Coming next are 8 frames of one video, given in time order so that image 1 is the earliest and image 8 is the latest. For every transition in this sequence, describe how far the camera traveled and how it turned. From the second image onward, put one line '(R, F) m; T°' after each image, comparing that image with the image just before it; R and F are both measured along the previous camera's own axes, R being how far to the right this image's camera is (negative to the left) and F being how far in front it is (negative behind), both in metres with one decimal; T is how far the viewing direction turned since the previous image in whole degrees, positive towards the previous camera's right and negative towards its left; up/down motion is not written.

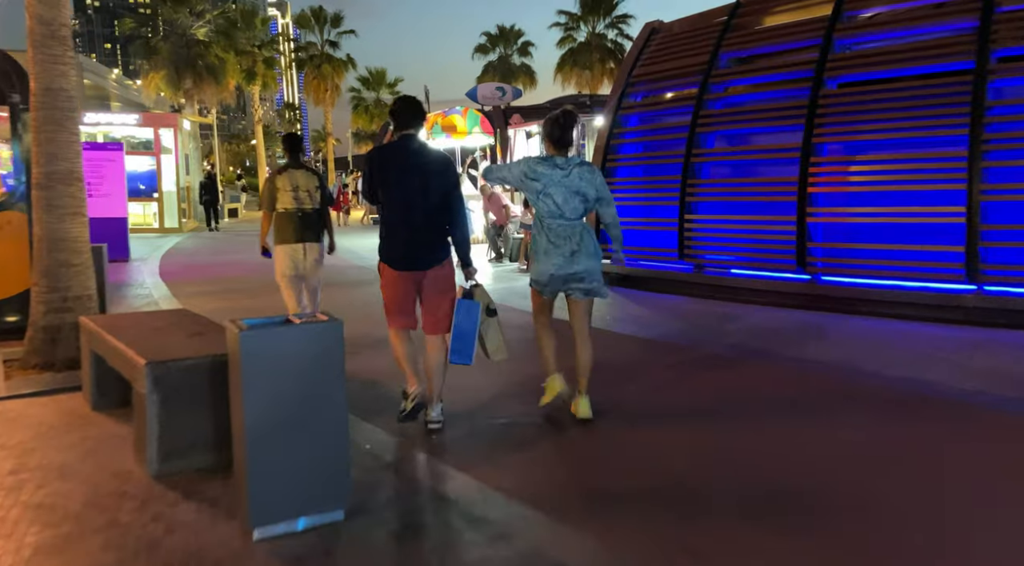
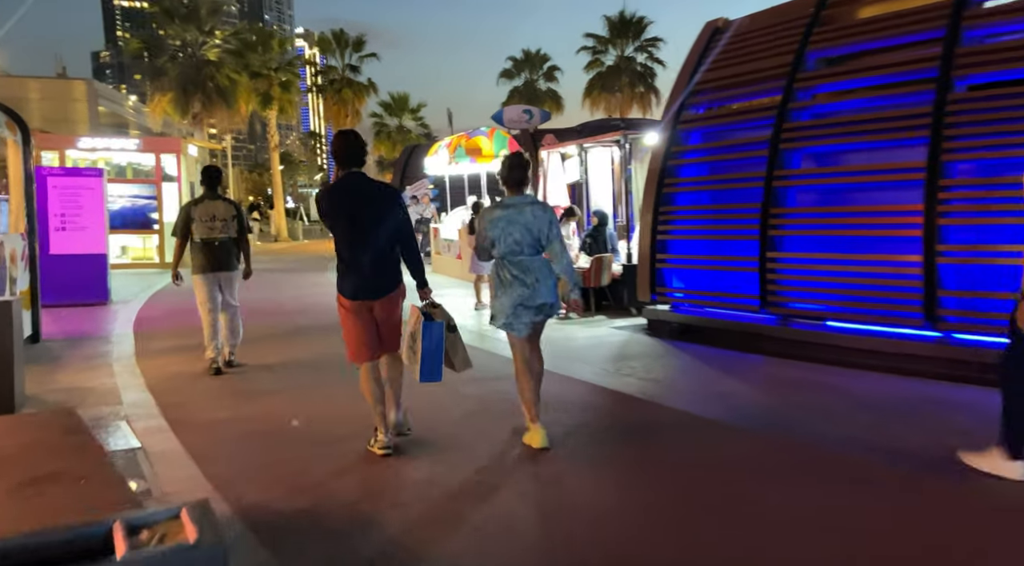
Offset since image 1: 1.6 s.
(-0.1, +2.0) m; -2°
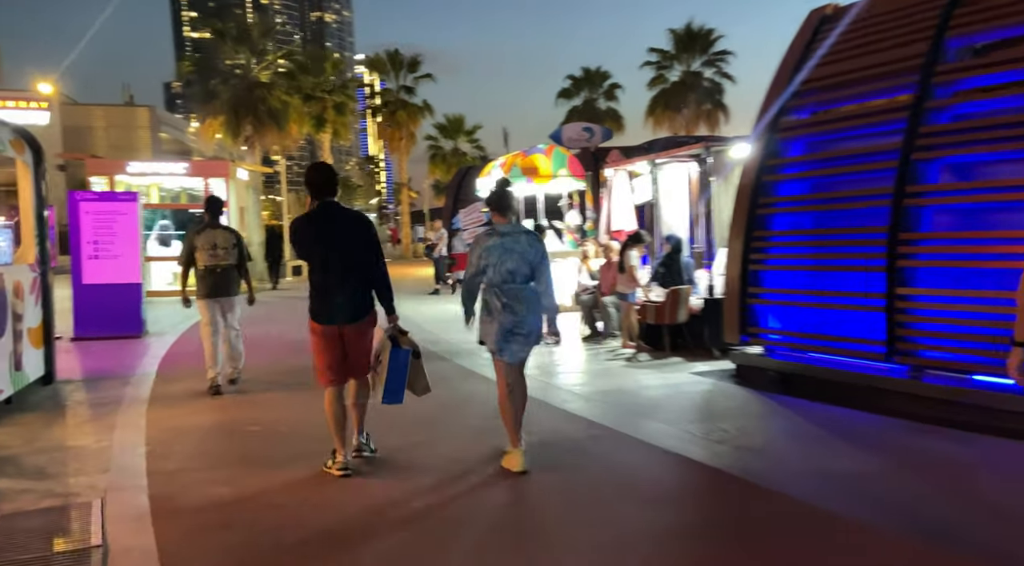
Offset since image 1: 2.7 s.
(-0.1, +1.2) m; -4°
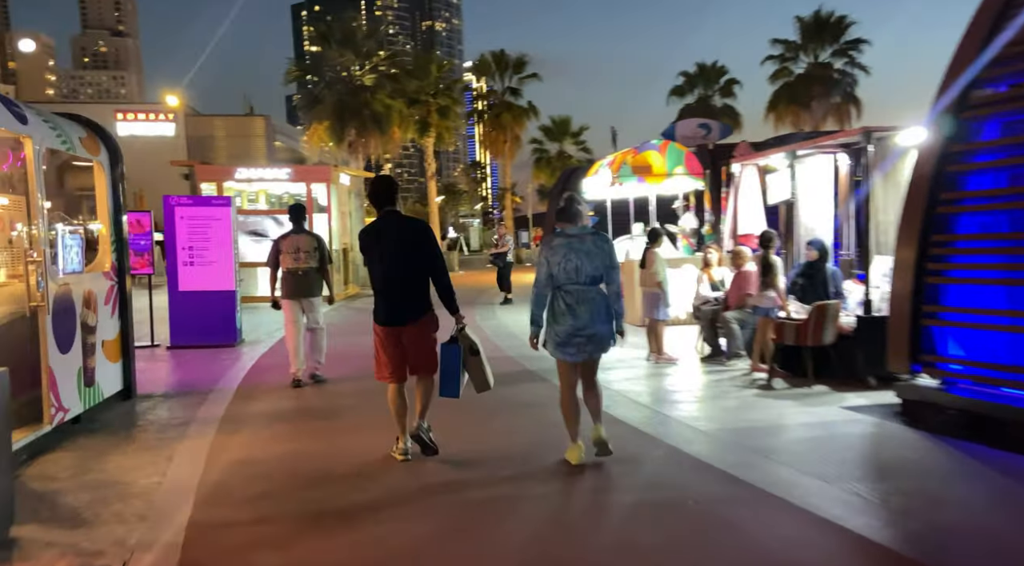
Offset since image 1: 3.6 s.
(-0.1, +1.1) m; -7°
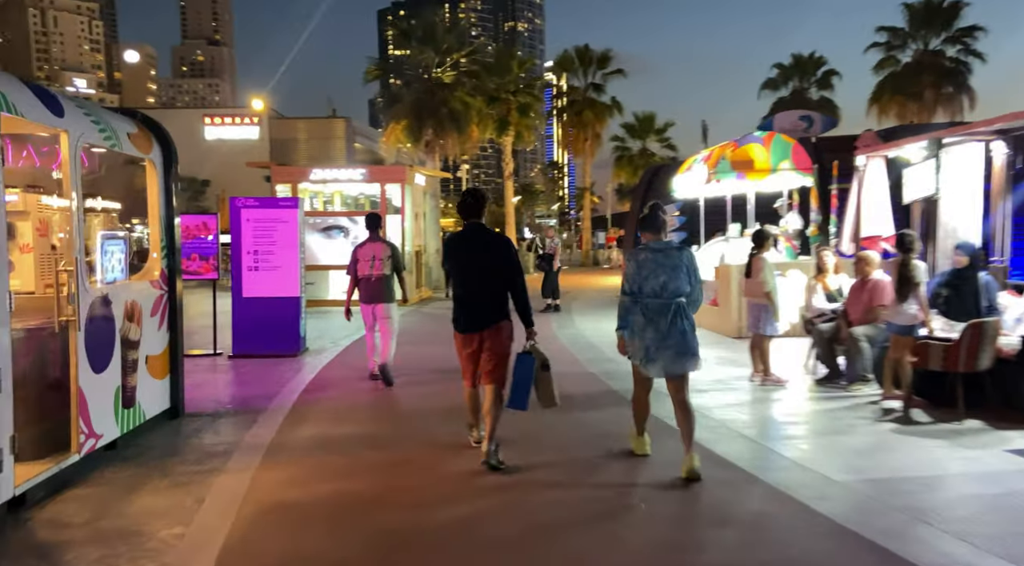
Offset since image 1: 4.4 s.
(-0.1, +1.0) m; -6°
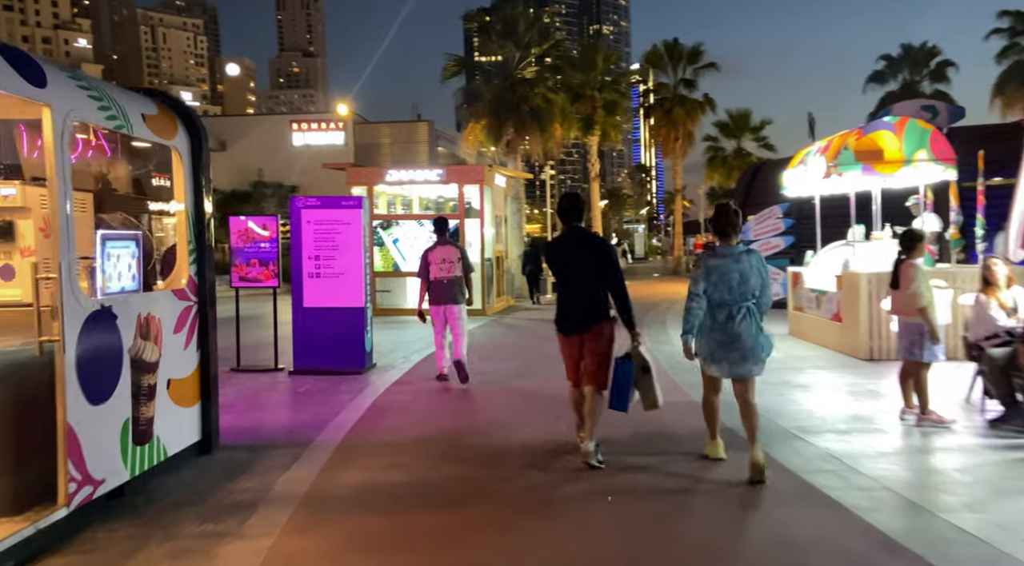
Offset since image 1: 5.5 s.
(-0.1, +1.3) m; -6°
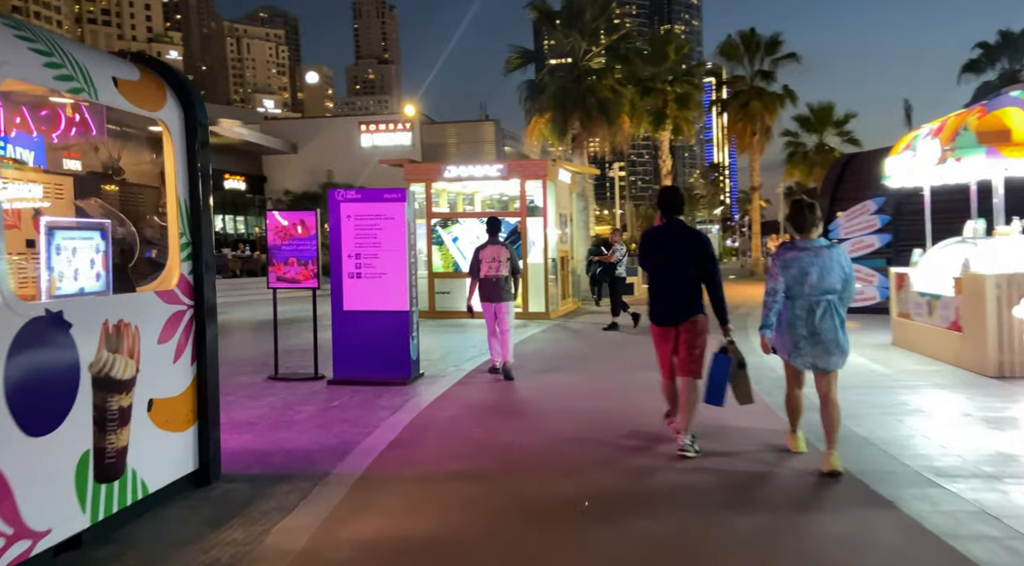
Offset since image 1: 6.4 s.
(+0.1, +1.2) m; -5°
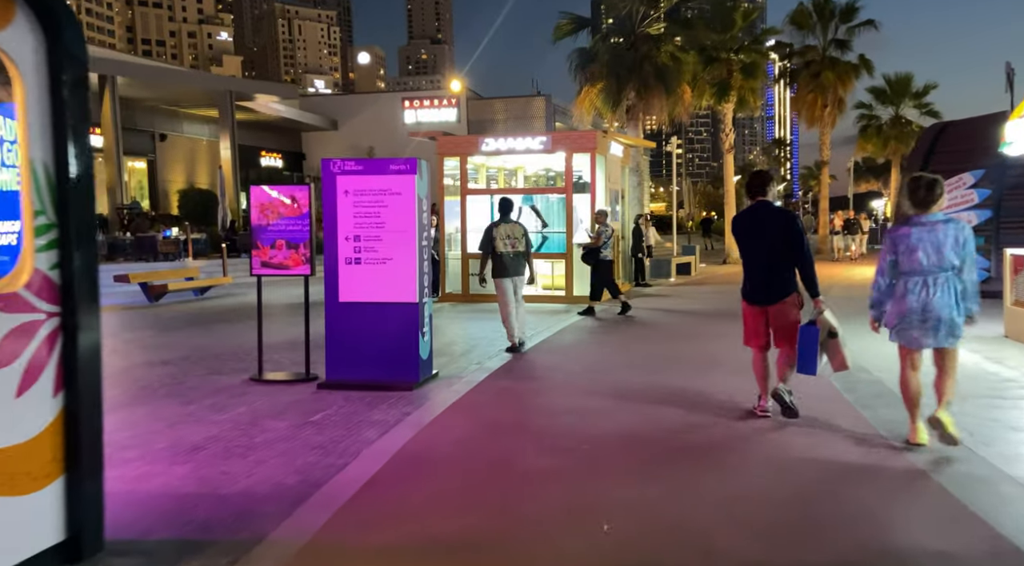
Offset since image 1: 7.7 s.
(+0.2, +1.8) m; -4°
